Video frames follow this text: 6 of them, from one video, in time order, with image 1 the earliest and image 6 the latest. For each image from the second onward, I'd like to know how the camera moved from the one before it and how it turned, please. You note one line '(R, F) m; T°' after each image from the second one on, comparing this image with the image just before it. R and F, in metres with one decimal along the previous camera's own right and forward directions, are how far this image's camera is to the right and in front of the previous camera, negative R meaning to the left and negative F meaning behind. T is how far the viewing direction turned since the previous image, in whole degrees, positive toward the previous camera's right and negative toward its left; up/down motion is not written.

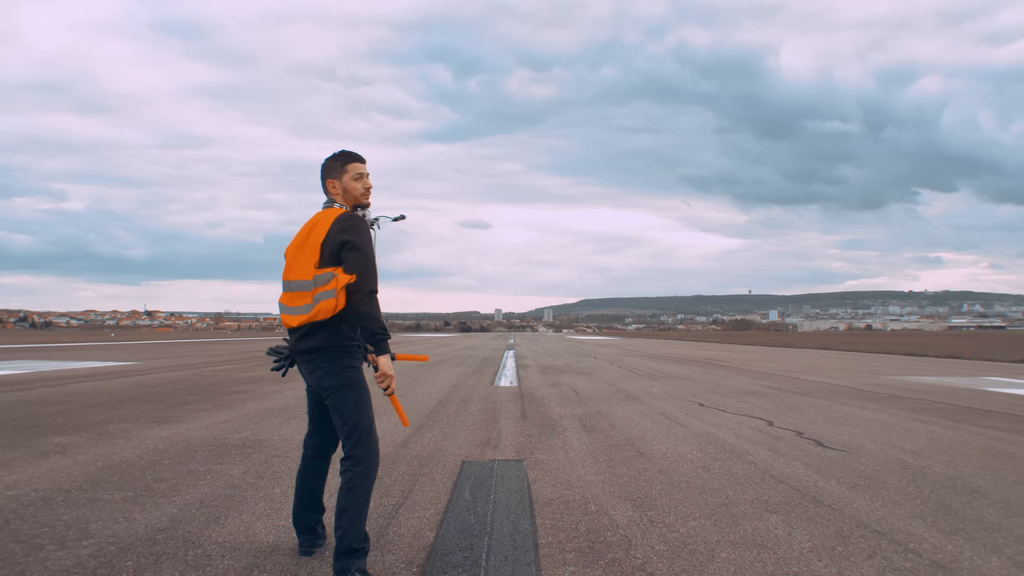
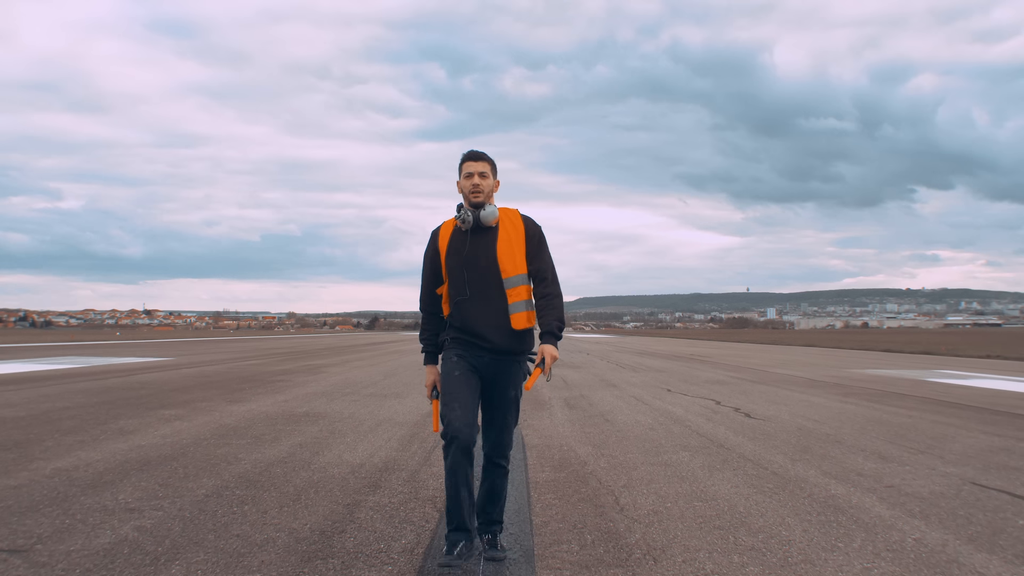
(0.0, -1.6) m; 0°
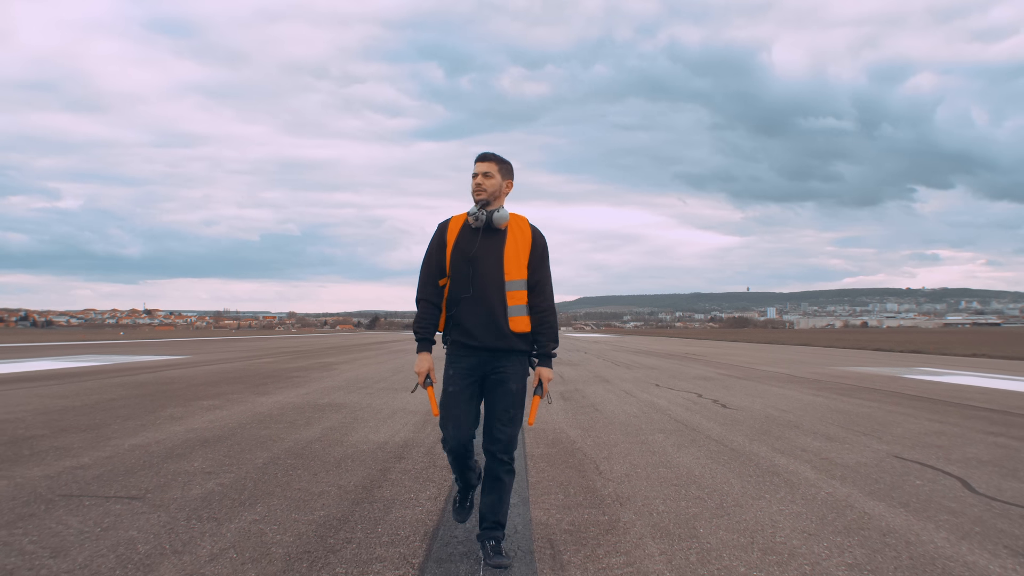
(0.0, -0.8) m; 0°
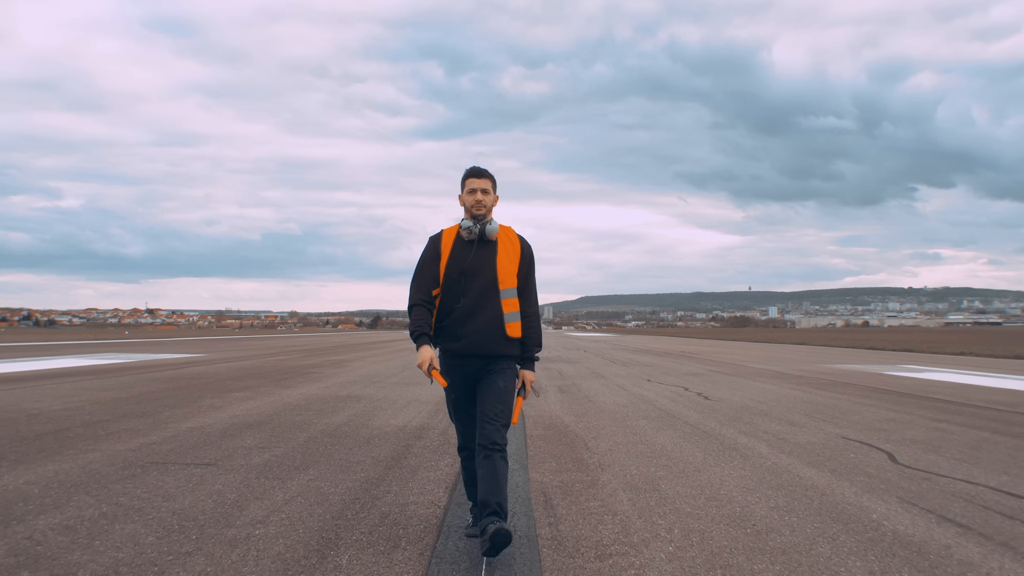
(0.0, -0.8) m; 0°
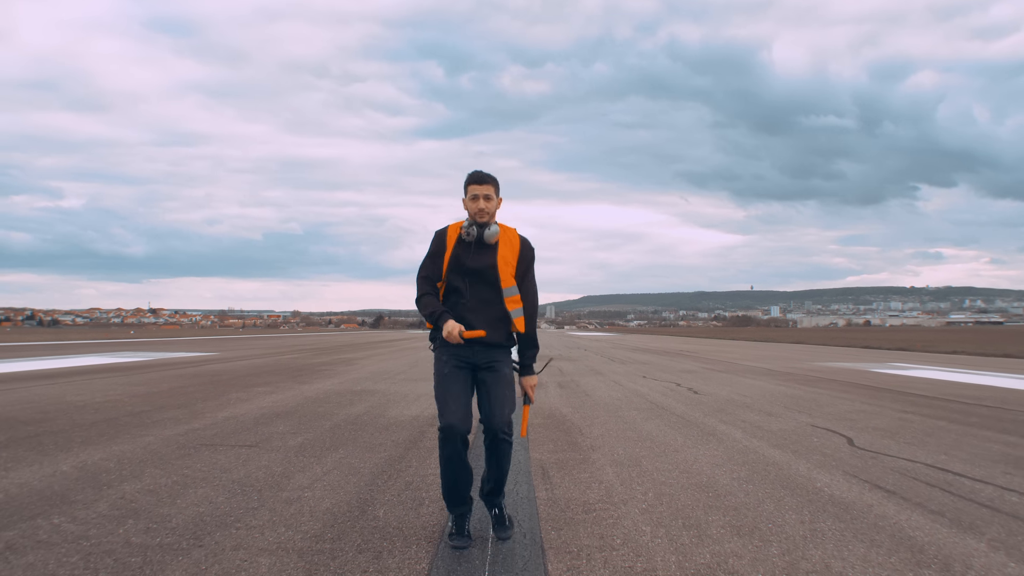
(0.0, -0.6) m; 0°
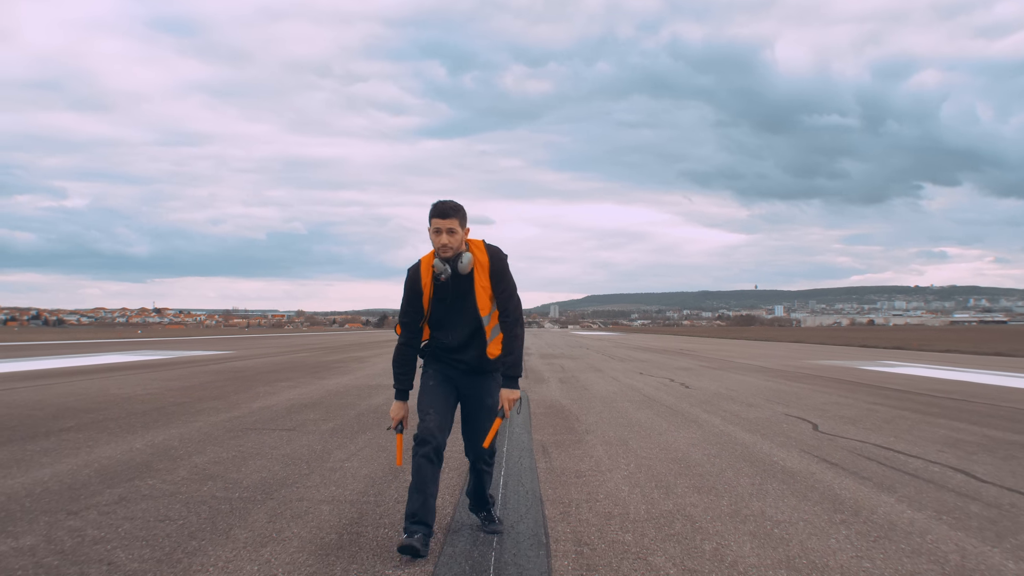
(0.0, -0.7) m; 0°
